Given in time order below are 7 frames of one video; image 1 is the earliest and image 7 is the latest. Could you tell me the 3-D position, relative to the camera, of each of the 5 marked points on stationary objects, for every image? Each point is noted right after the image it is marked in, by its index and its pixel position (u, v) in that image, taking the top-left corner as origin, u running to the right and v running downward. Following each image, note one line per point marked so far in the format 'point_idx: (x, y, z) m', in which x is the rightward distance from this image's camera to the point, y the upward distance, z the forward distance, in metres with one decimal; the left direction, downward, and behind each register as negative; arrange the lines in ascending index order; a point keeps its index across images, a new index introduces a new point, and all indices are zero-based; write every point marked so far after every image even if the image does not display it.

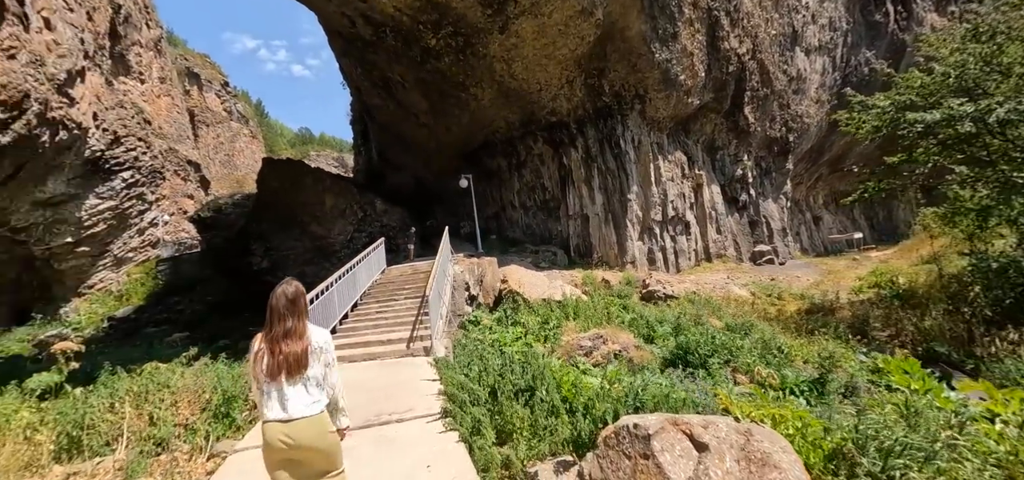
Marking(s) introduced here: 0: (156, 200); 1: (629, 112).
0: (-15.4, +1.7, +19.3) m
1: (+3.4, +3.6, +12.4) m
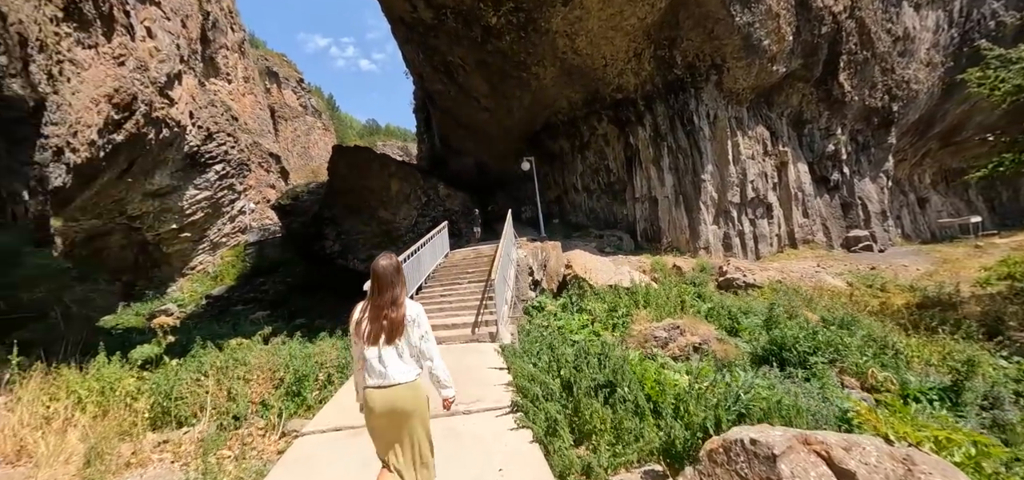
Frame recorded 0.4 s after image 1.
0: (-12.6, +2.4, +20.9) m
1: (+5.1, +4.0, +11.5) m
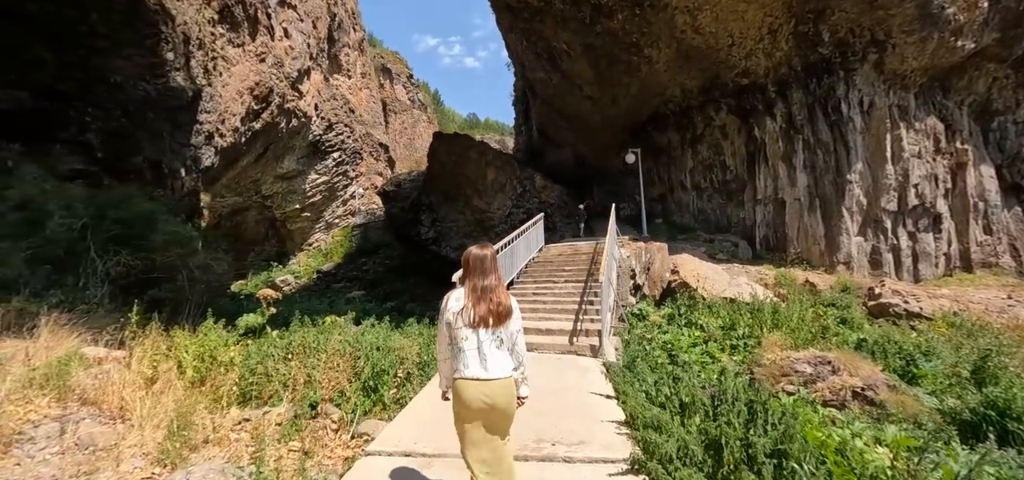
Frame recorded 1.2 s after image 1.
0: (-7.9, +3.3, +22.4) m
1: (+7.6, +3.7, +9.6) m
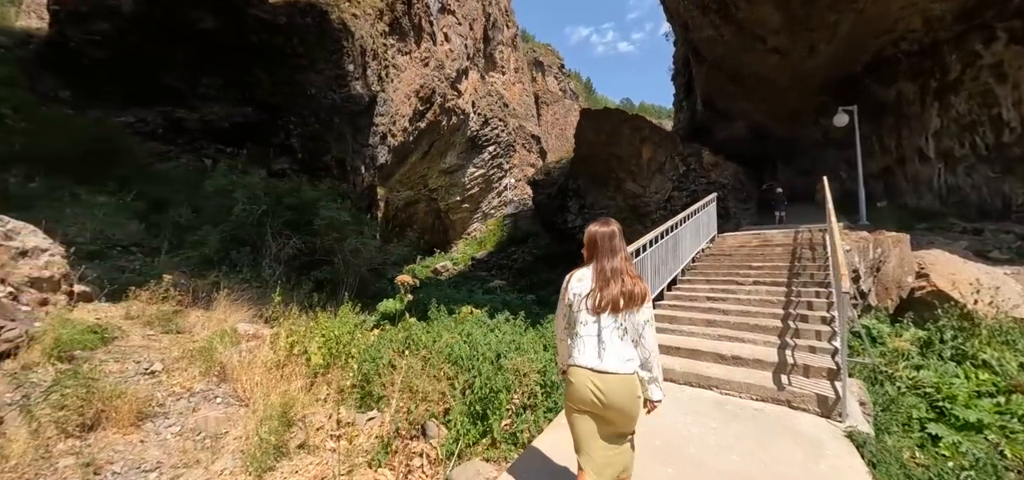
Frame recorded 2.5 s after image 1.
0: (-0.1, +3.8, +22.8) m
1: (+10.1, +3.8, +5.5) m
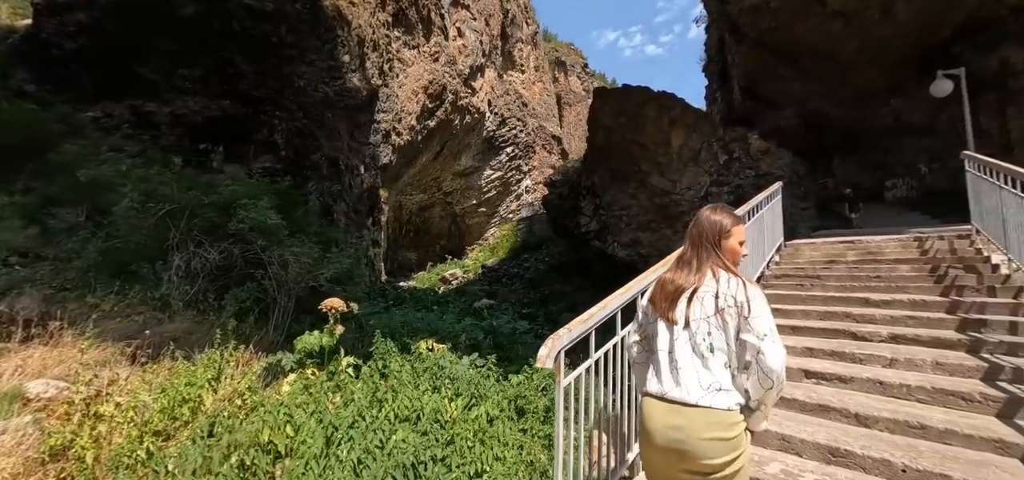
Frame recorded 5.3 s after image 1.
0: (+0.6, +3.5, +21.2) m
1: (+9.8, +3.7, +3.3) m
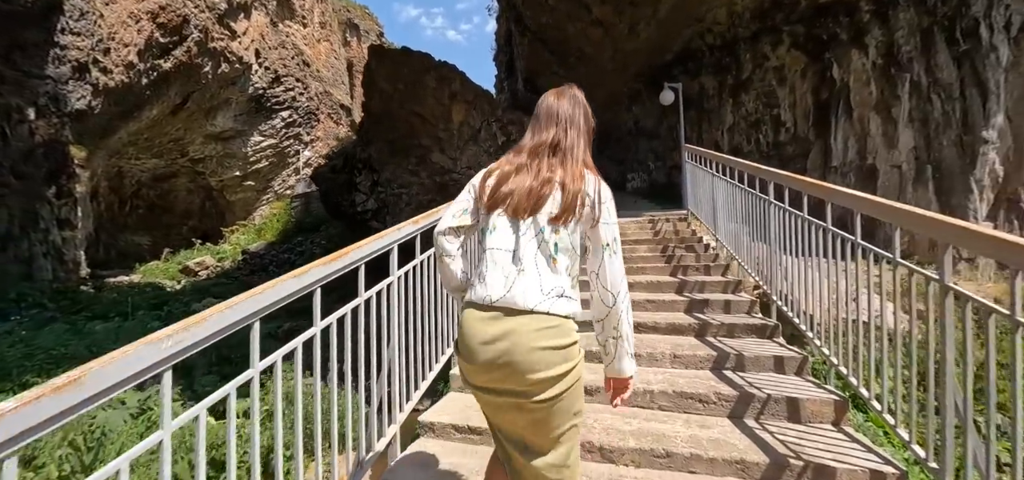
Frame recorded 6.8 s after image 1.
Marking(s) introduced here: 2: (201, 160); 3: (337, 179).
0: (-8.9, +4.4, +18.4) m
1: (+7.3, +3.9, +6.4) m
2: (-11.1, +2.8, +14.5) m
3: (-4.1, +1.4, +10.4) m
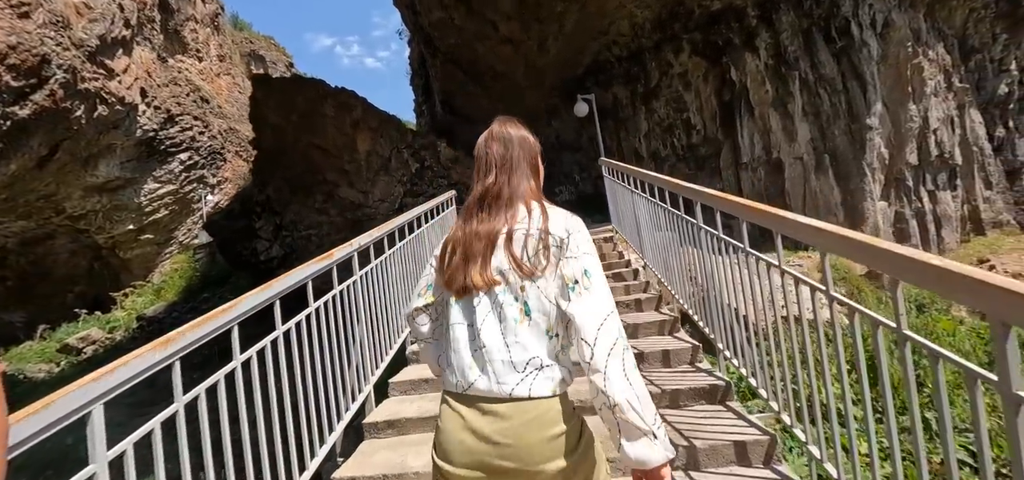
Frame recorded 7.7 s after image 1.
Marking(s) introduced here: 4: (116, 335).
0: (-11.8, +2.3, +16.7) m
1: (+5.7, +4.2, +7.0) m
2: (-13.3, +0.7, +12.5) m
3: (-5.7, +0.3, +9.4) m
4: (-10.9, -2.5, +11.8) m
